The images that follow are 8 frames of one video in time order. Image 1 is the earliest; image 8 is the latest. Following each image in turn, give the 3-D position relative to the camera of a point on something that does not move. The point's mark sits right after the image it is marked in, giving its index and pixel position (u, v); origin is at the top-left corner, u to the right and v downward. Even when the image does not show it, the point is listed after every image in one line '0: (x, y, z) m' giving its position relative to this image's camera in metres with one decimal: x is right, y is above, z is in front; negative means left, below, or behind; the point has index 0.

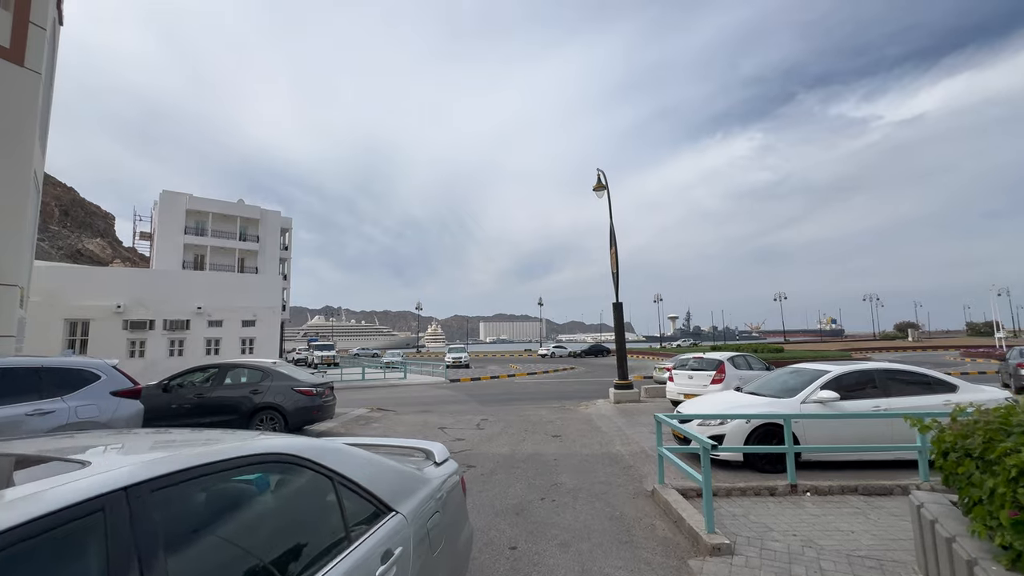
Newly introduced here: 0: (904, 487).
0: (+5.1, -2.6, +5.8) m
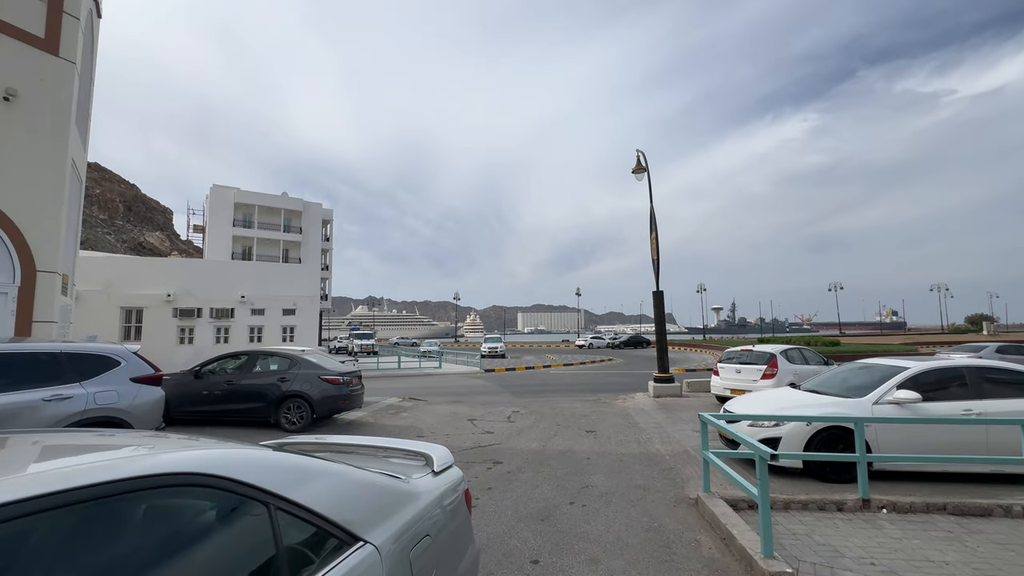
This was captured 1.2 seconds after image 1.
0: (+5.3, -2.4, +4.9) m
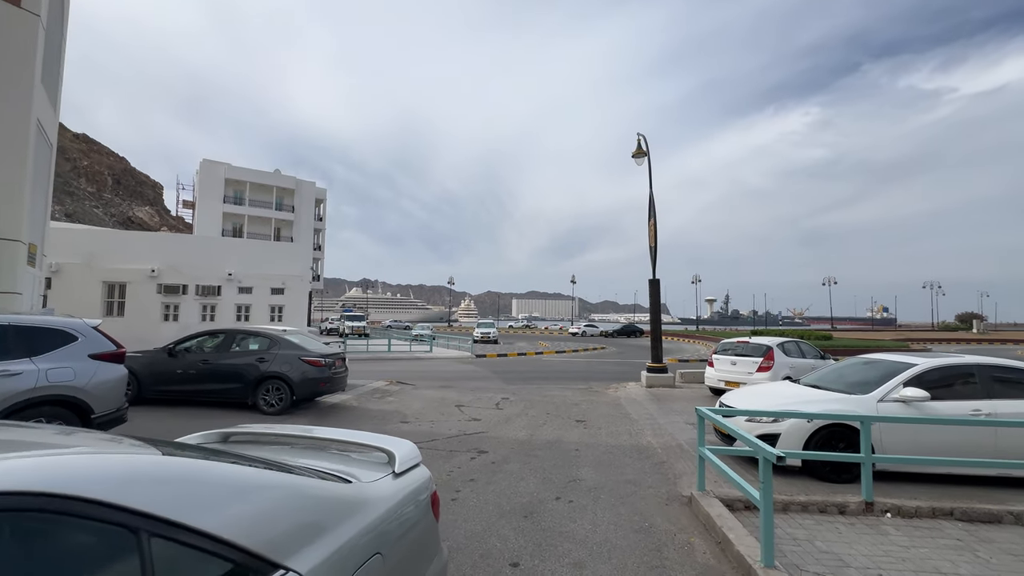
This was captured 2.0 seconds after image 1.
0: (+5.1, -2.3, +4.6) m
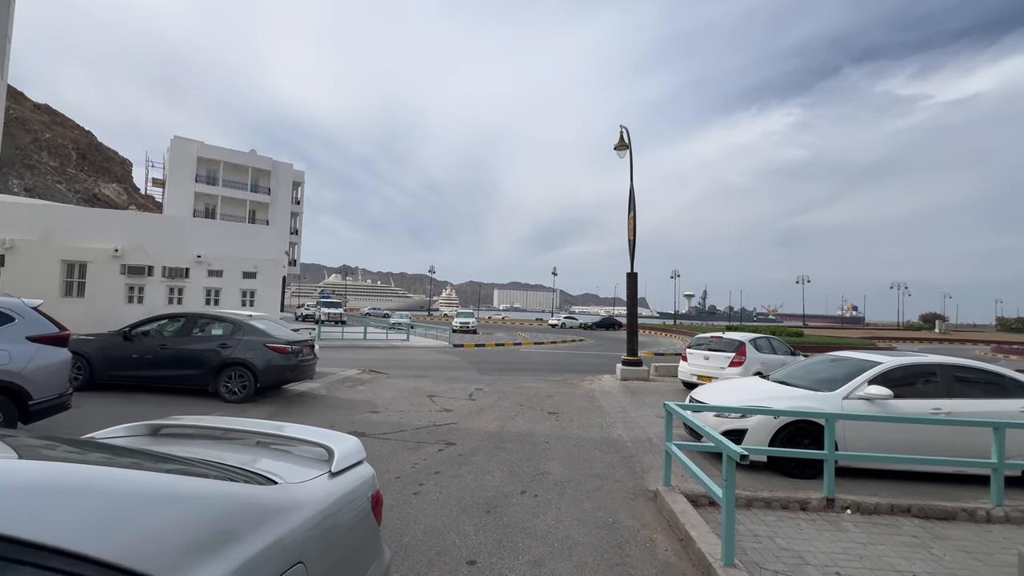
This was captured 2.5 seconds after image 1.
0: (+4.8, -2.3, +4.7) m
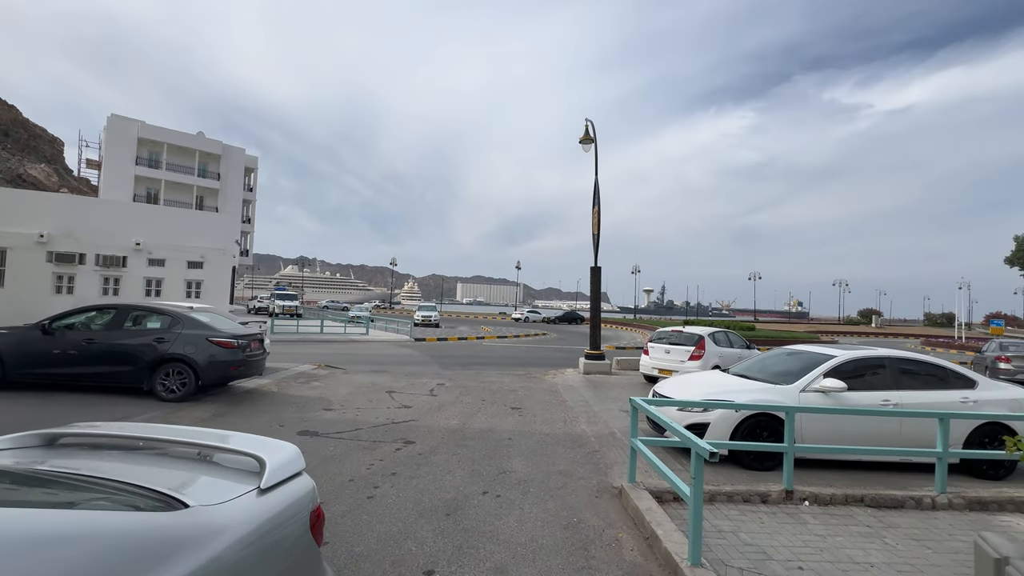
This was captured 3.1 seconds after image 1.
0: (+4.4, -2.3, +4.8) m
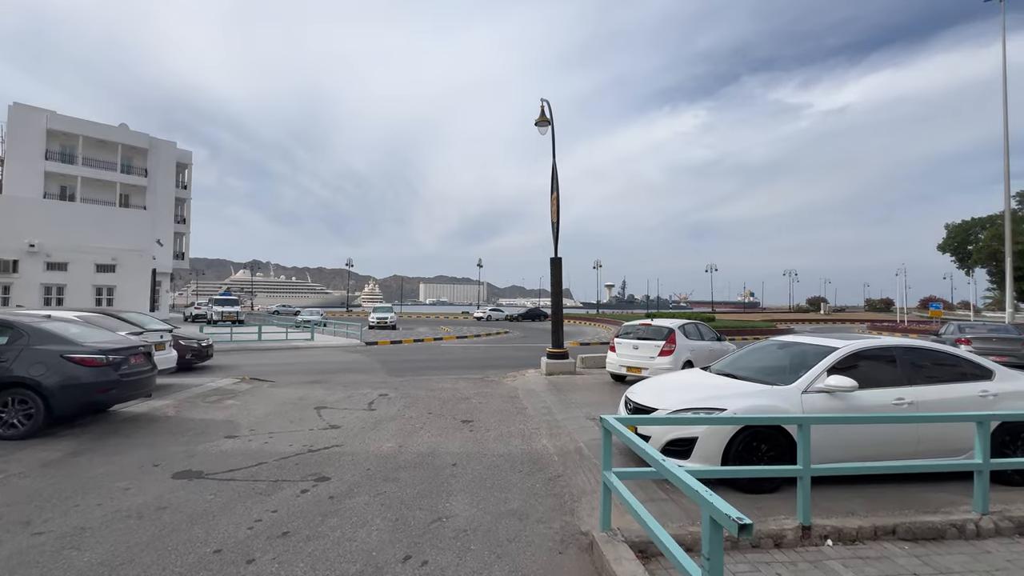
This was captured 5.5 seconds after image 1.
0: (+3.8, -2.0, +3.8) m
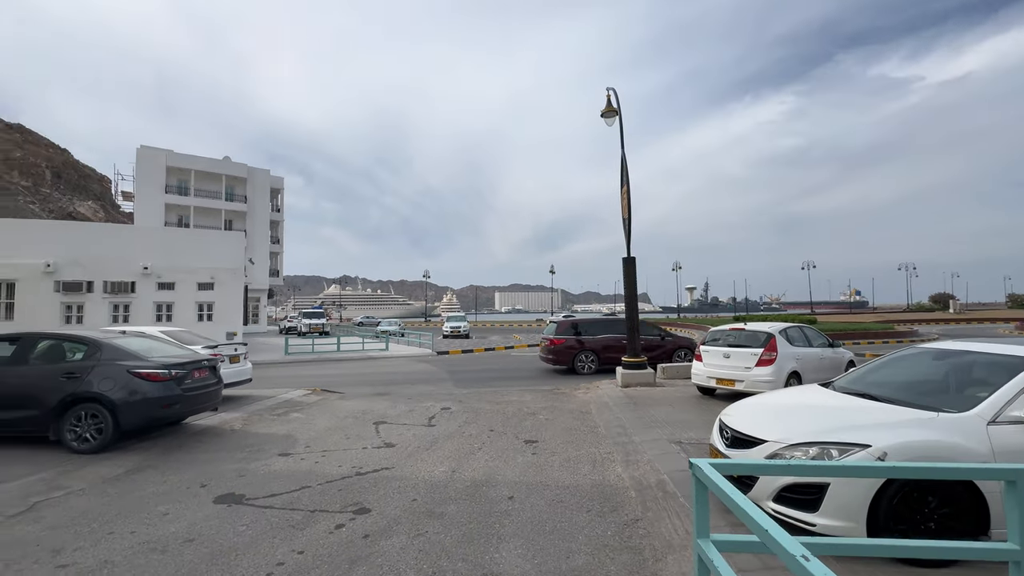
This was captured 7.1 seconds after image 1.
0: (+4.2, -1.9, +2.3) m
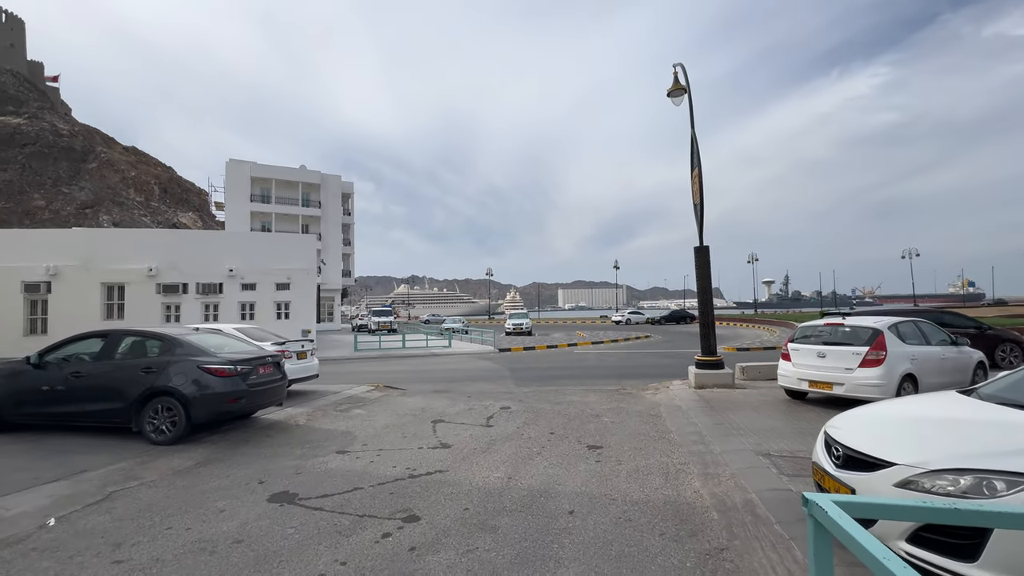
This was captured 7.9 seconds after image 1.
0: (+4.3, -1.8, +1.2) m
